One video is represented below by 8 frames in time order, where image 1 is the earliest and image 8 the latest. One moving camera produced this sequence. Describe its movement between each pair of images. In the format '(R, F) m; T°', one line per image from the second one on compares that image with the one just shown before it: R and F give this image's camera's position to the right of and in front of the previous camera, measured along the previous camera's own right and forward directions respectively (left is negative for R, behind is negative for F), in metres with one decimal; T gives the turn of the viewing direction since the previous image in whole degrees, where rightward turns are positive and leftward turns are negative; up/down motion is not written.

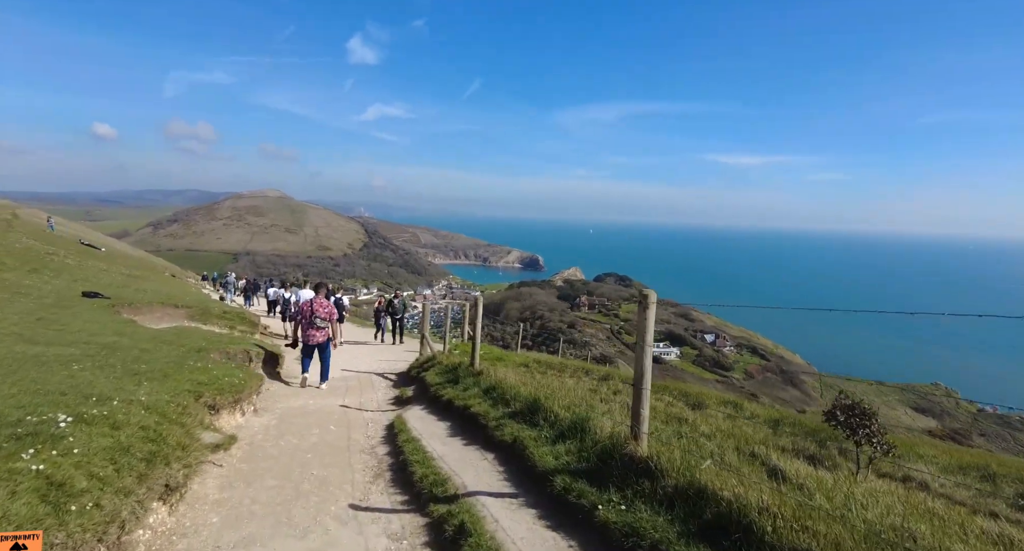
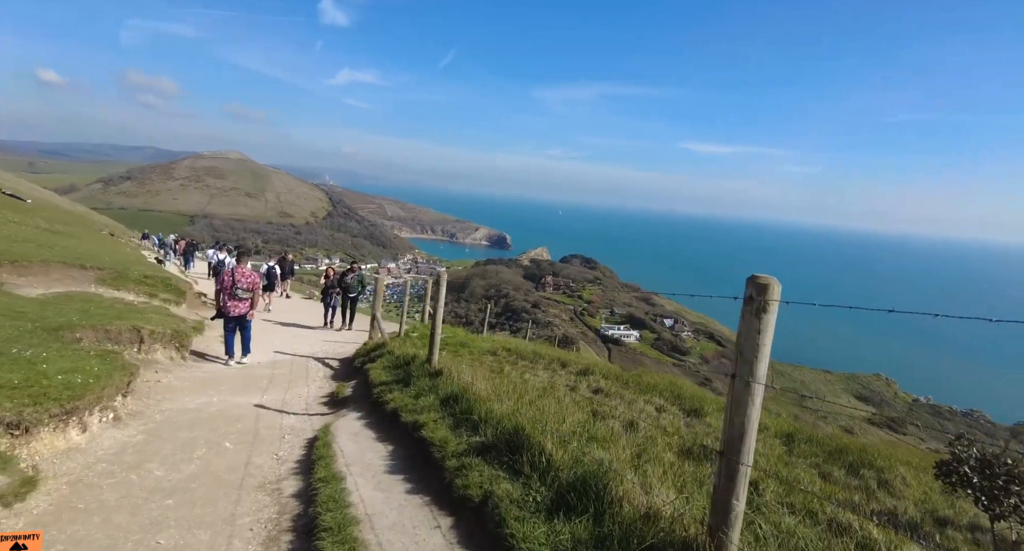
(-0.1, +2.2) m; +3°
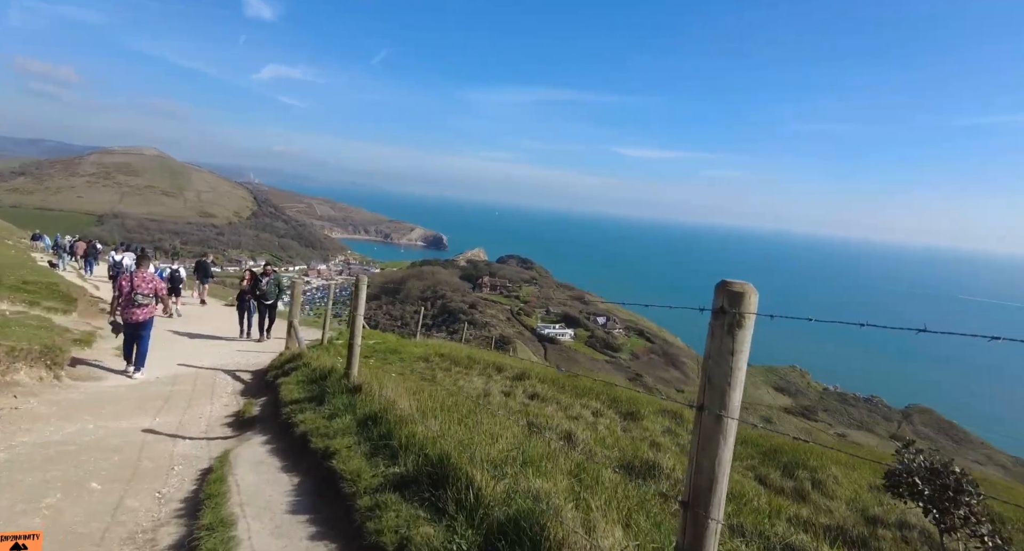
(+0.1, +0.6) m; +6°
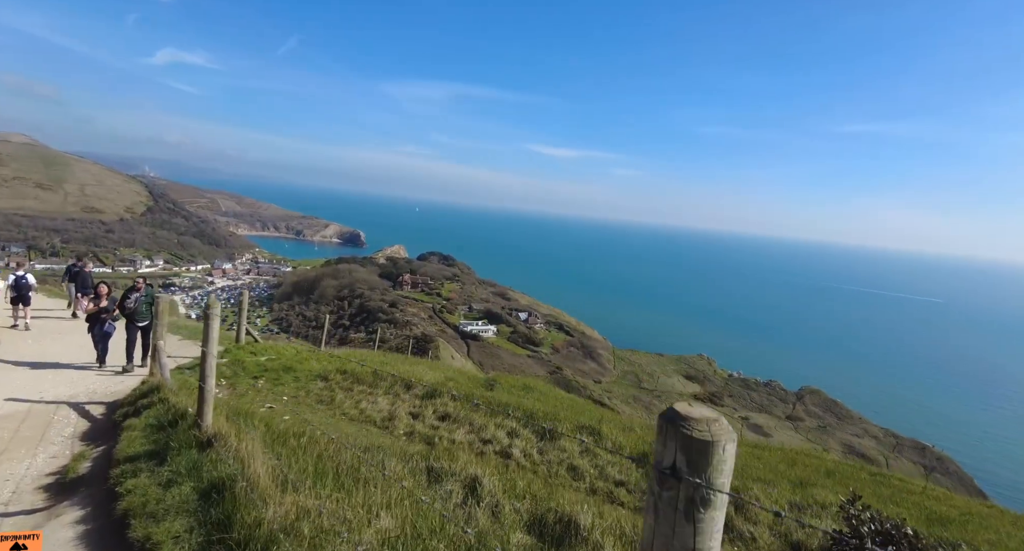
(+0.3, +0.9) m; +8°
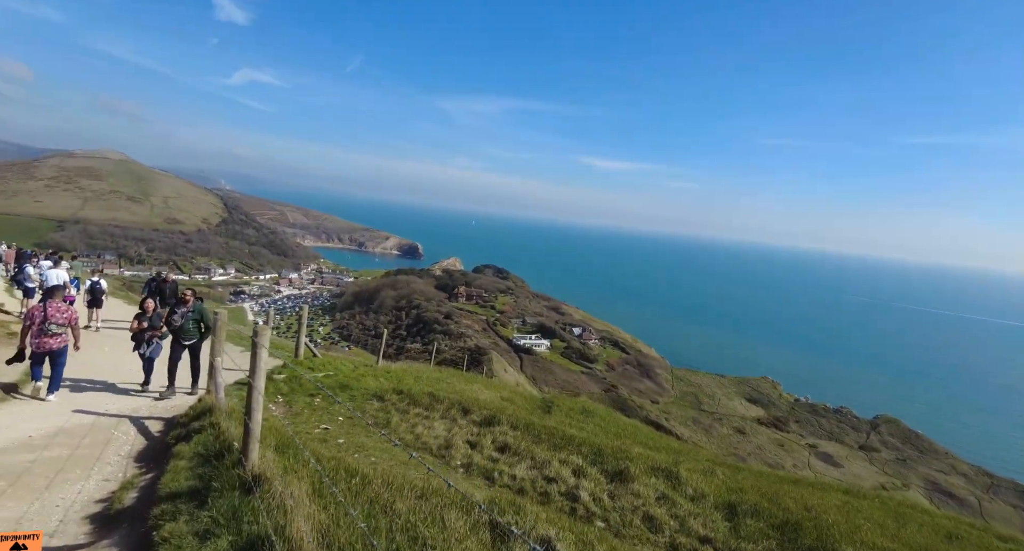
(-0.2, +0.7) m; -5°
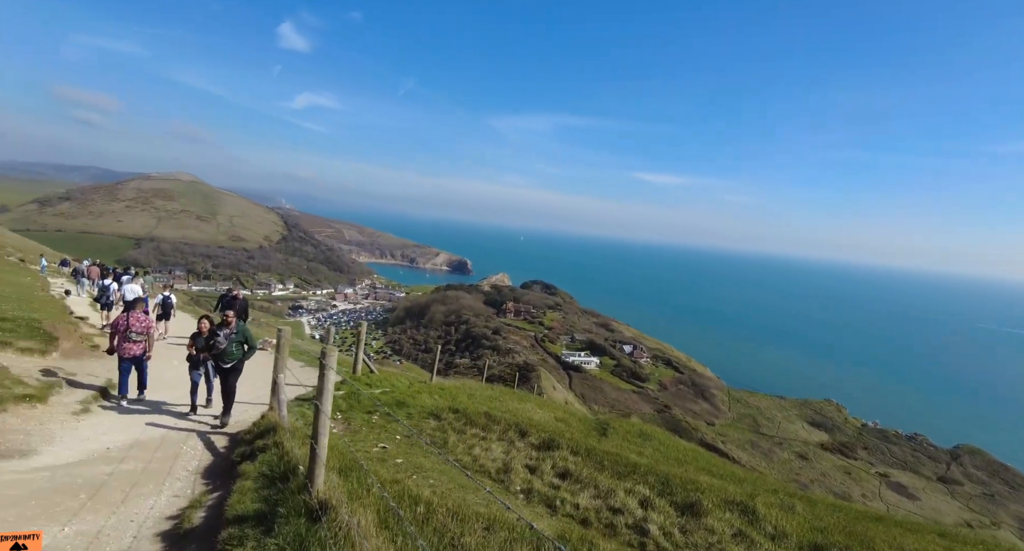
(-0.2, +0.2) m; -5°
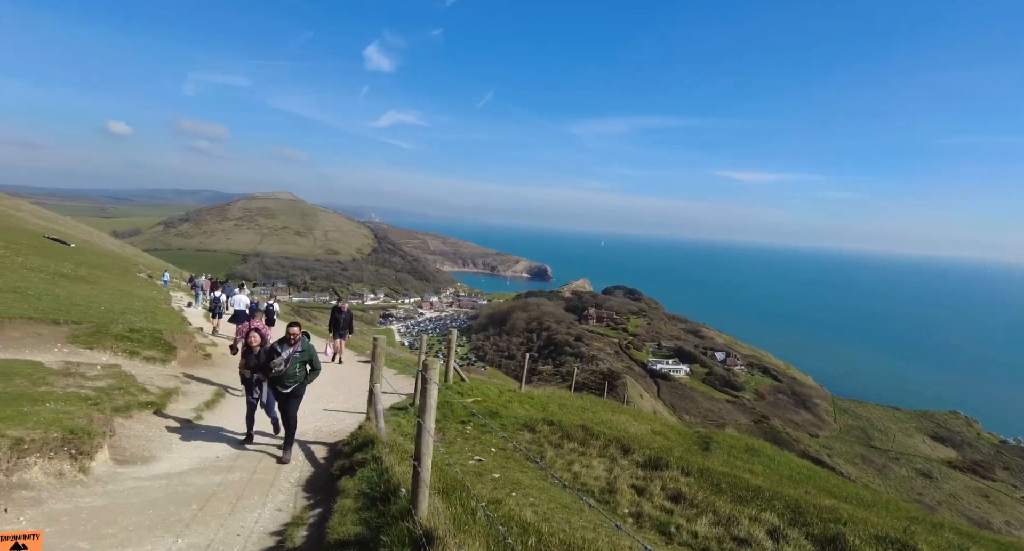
(-0.3, +0.5) m; -8°
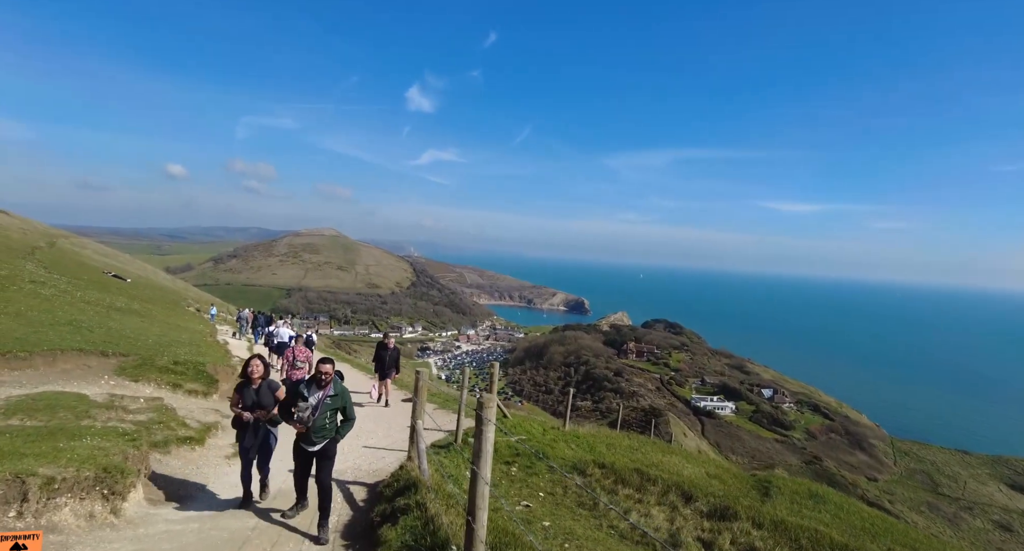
(-0.2, +0.5) m; -4°
